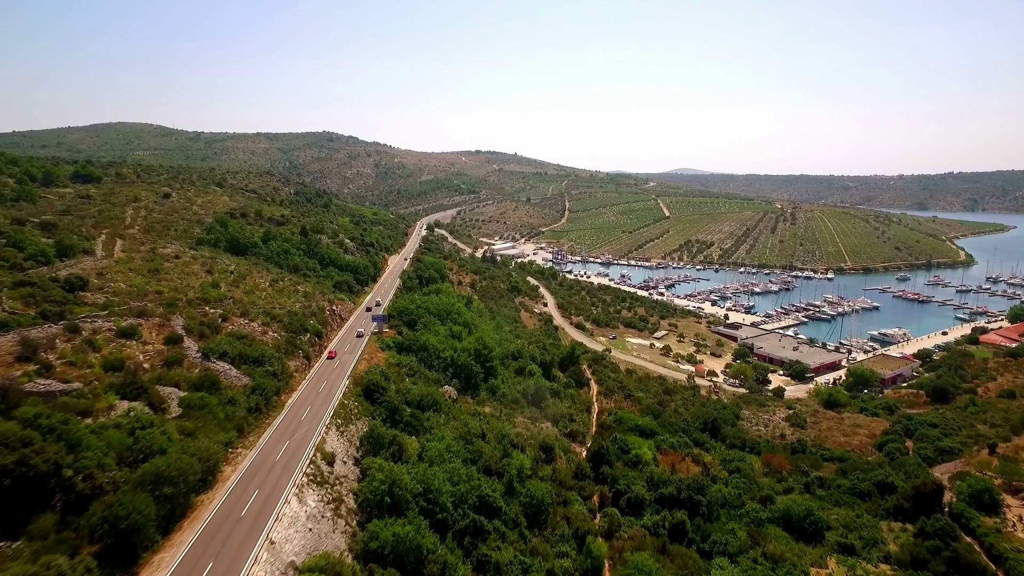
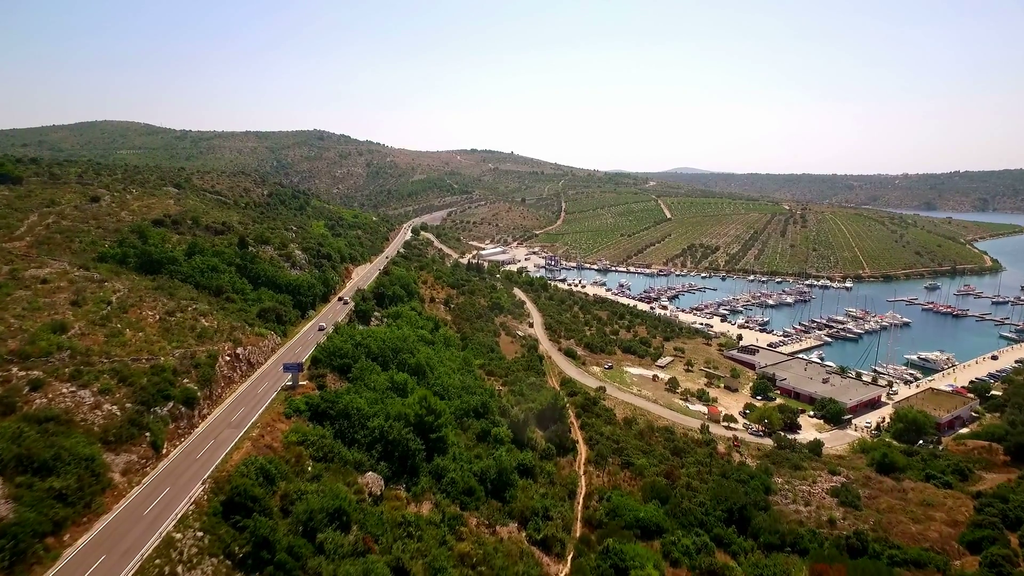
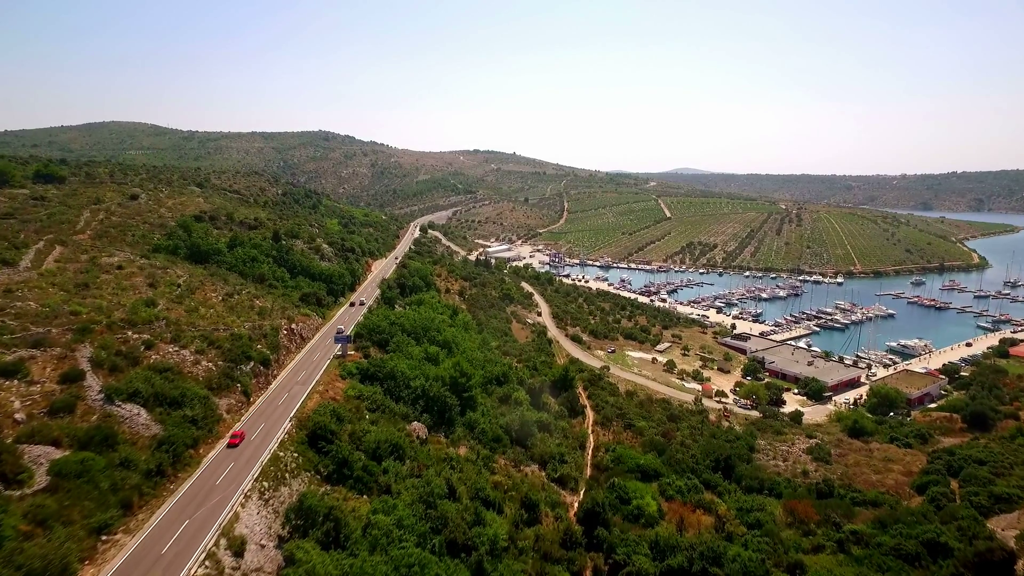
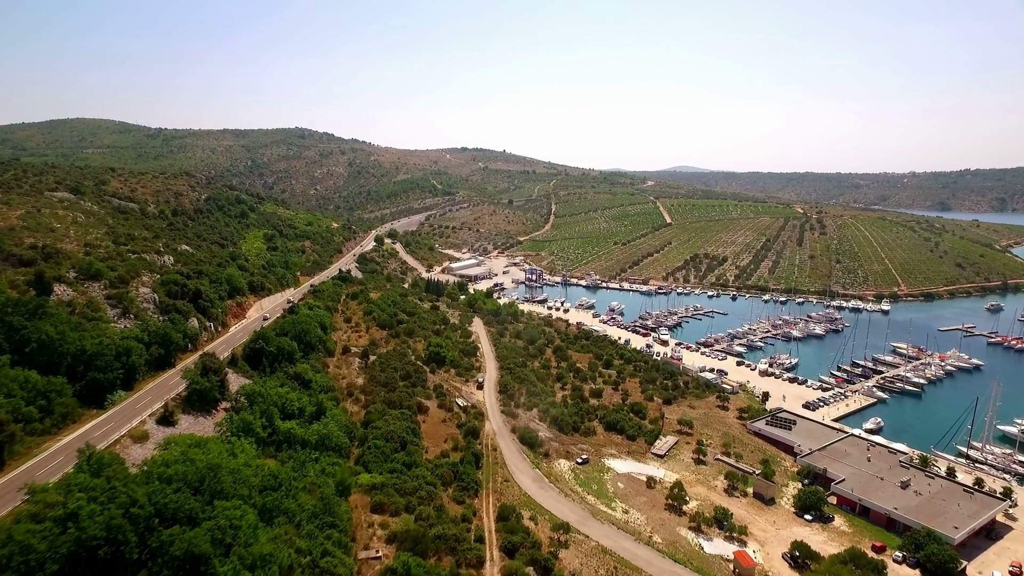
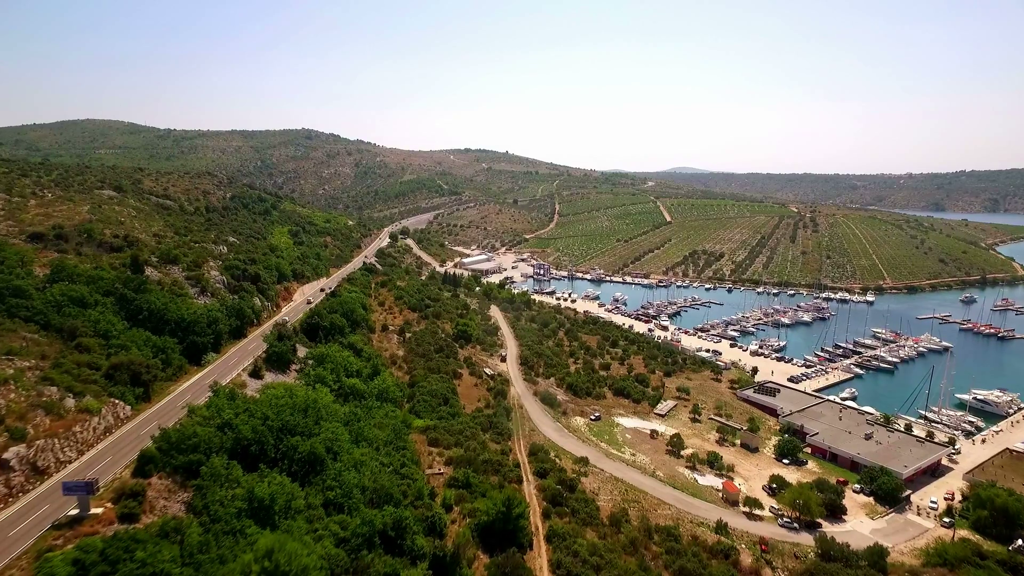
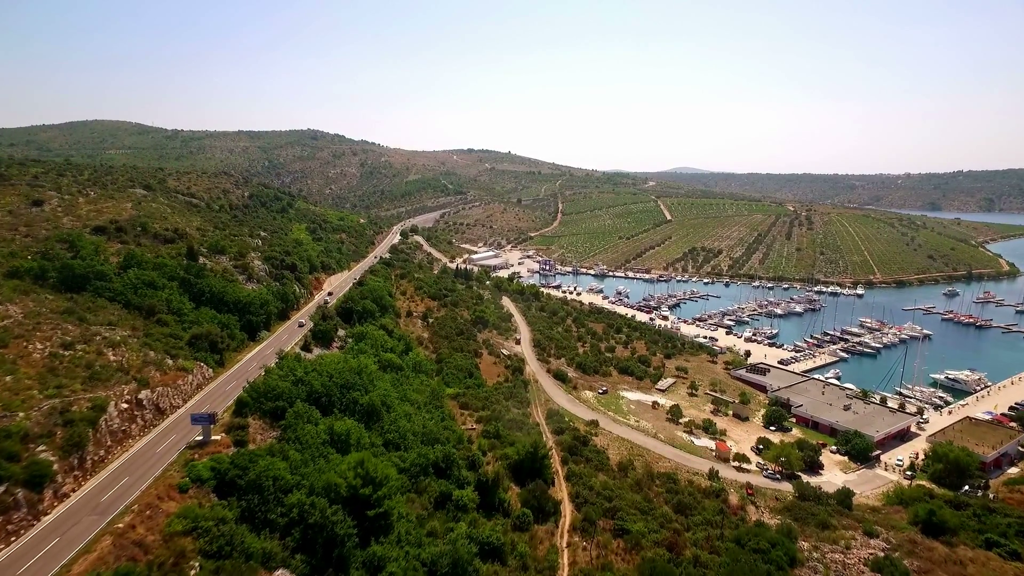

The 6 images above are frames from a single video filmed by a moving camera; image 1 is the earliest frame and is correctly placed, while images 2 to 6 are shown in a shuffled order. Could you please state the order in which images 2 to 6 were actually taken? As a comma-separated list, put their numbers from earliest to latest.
3, 2, 6, 5, 4
